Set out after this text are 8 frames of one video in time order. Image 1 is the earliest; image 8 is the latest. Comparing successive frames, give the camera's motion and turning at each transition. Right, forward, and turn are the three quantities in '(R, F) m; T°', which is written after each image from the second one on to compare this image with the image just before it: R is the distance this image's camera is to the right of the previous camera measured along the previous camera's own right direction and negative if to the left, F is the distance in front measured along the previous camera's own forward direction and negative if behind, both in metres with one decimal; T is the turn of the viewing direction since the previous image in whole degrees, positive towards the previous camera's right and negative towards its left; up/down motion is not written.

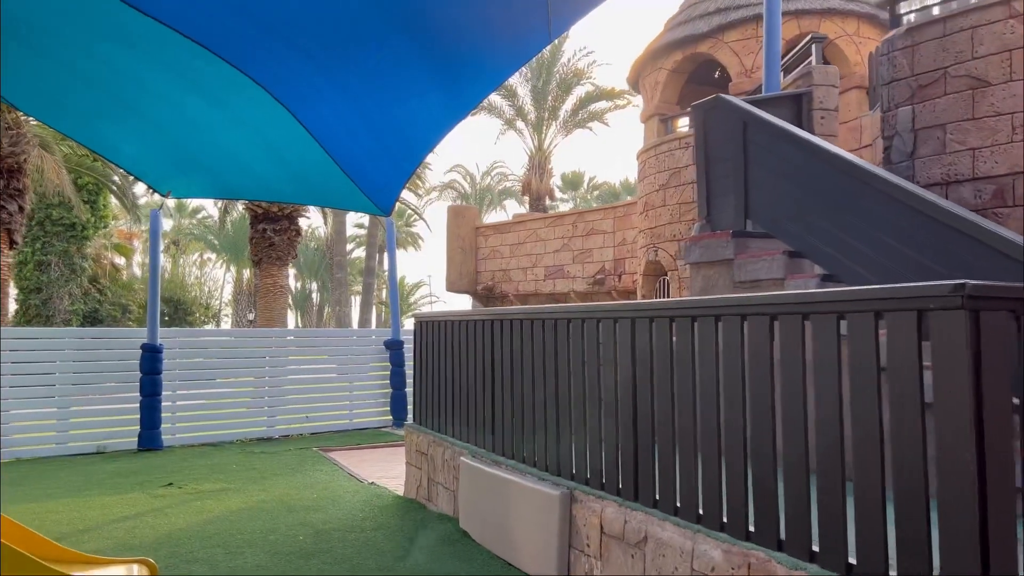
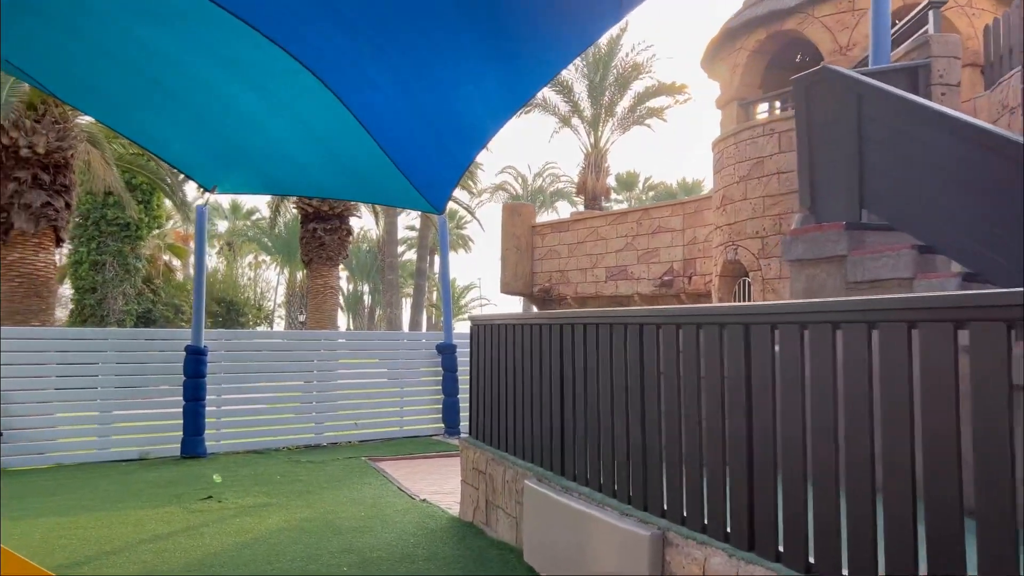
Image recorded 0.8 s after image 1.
(-0.1, +0.7) m; -4°
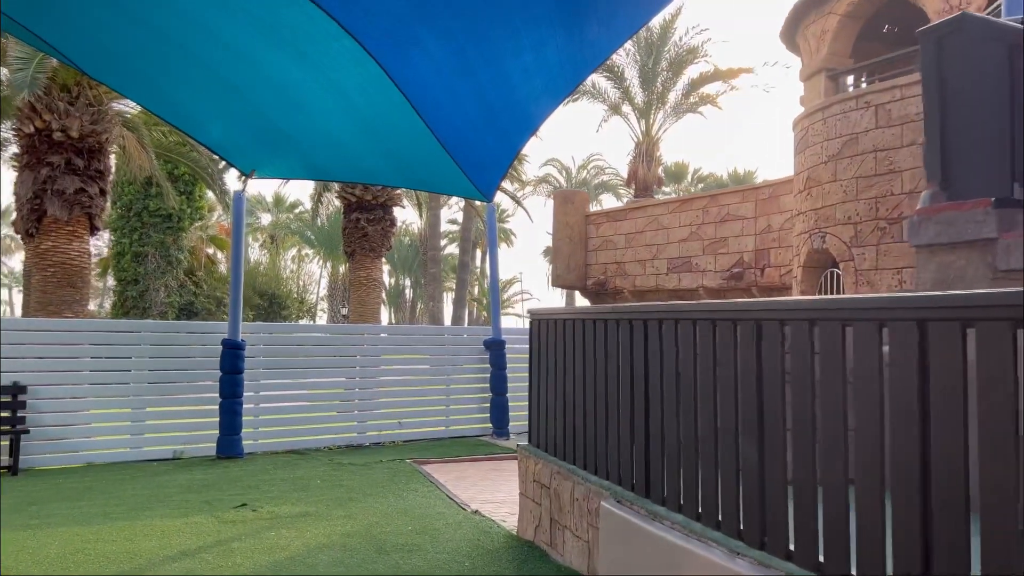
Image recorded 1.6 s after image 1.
(-0.2, +0.7) m; -3°
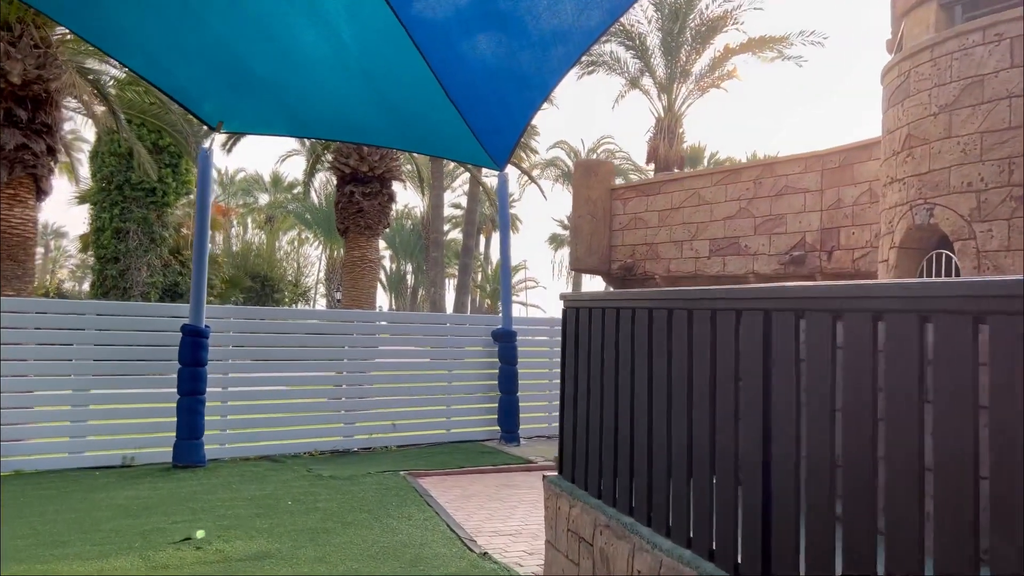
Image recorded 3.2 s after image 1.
(-0.1, +1.5) m; 0°
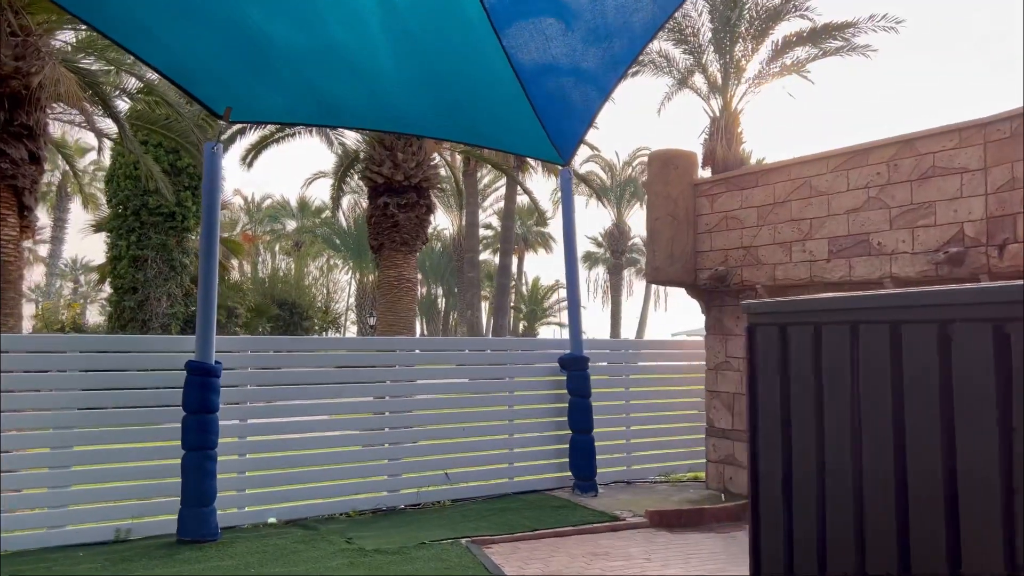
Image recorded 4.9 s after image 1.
(-0.4, +1.5) m; -2°
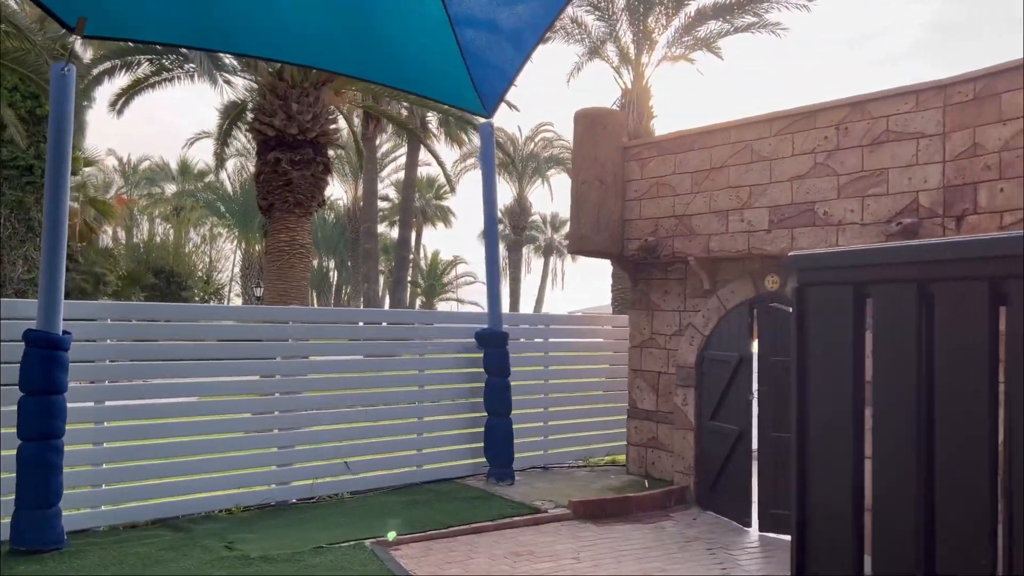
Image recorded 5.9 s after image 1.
(-0.2, +0.8) m; +8°
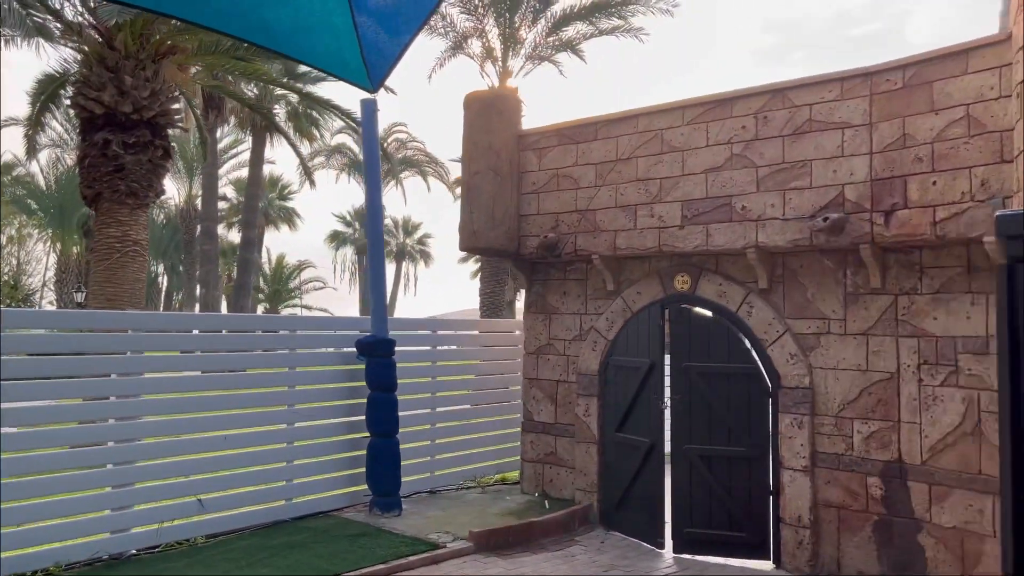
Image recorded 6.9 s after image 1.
(-0.3, +0.8) m; +11°
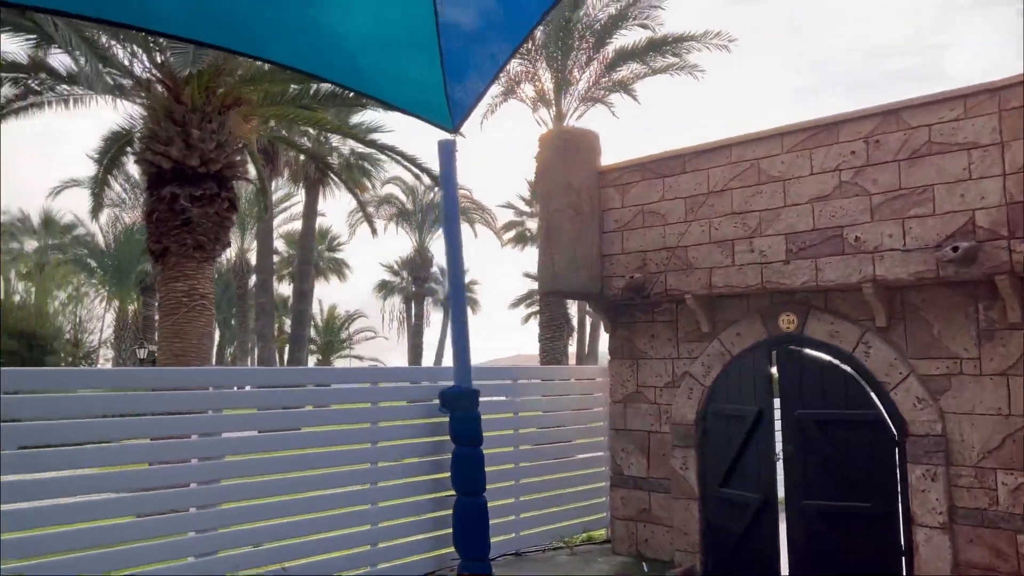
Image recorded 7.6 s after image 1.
(-0.4, +0.4) m; -3°
